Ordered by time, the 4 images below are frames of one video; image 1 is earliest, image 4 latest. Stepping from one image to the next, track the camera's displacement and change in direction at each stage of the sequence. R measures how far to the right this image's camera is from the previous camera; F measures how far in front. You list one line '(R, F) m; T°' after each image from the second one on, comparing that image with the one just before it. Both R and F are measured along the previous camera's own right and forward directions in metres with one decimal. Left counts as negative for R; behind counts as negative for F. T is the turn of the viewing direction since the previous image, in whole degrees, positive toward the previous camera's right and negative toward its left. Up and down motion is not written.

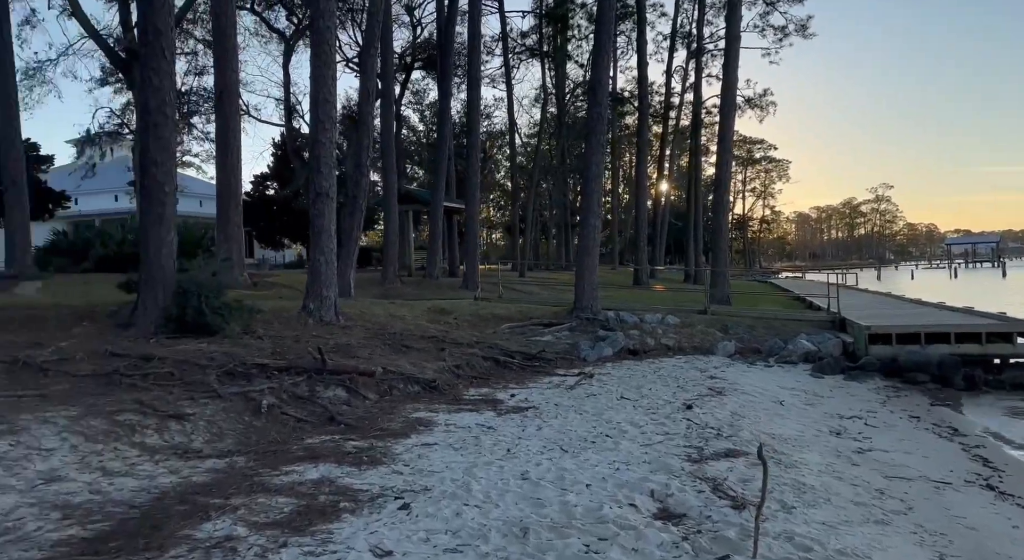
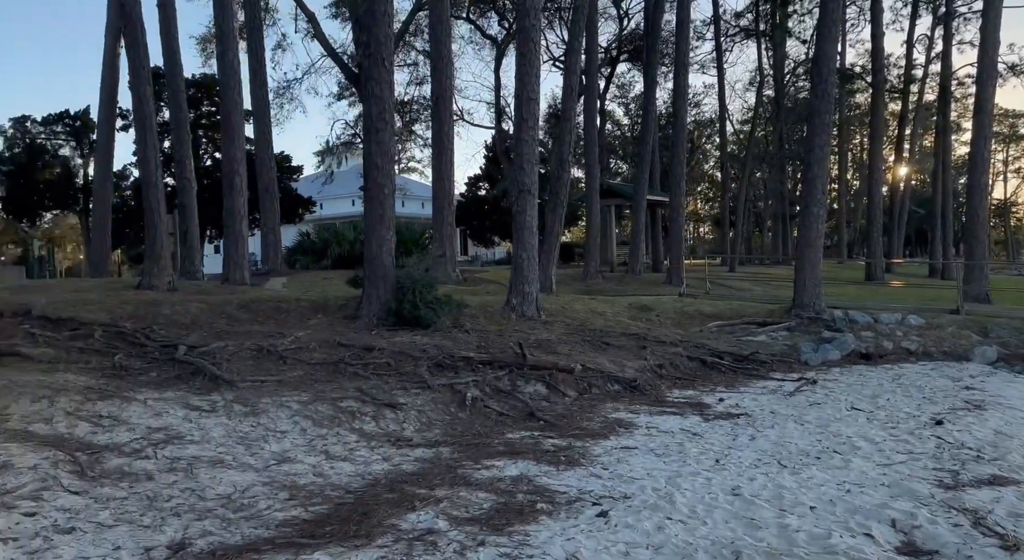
(0.0, +0.2) m; -17°
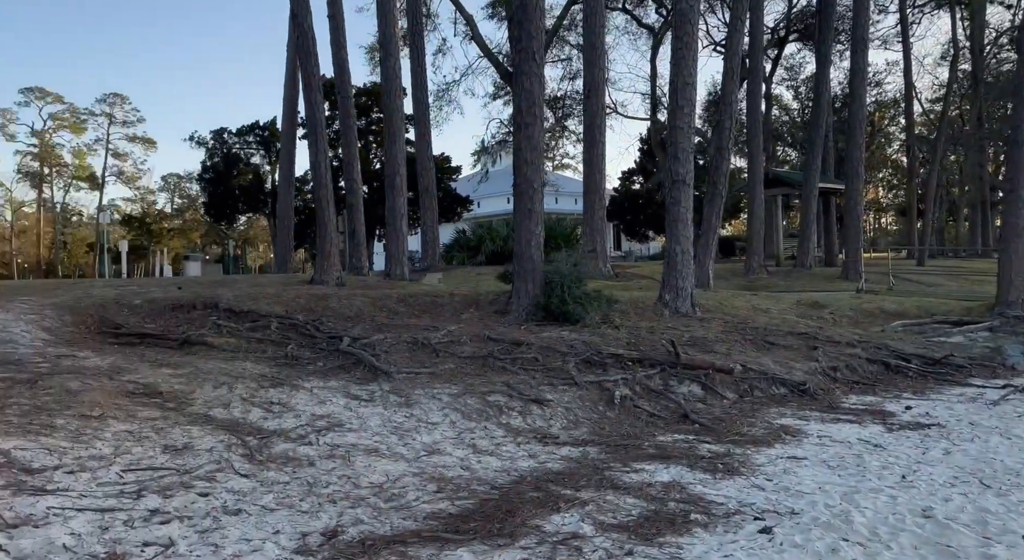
(0.0, +0.2) m; -13°
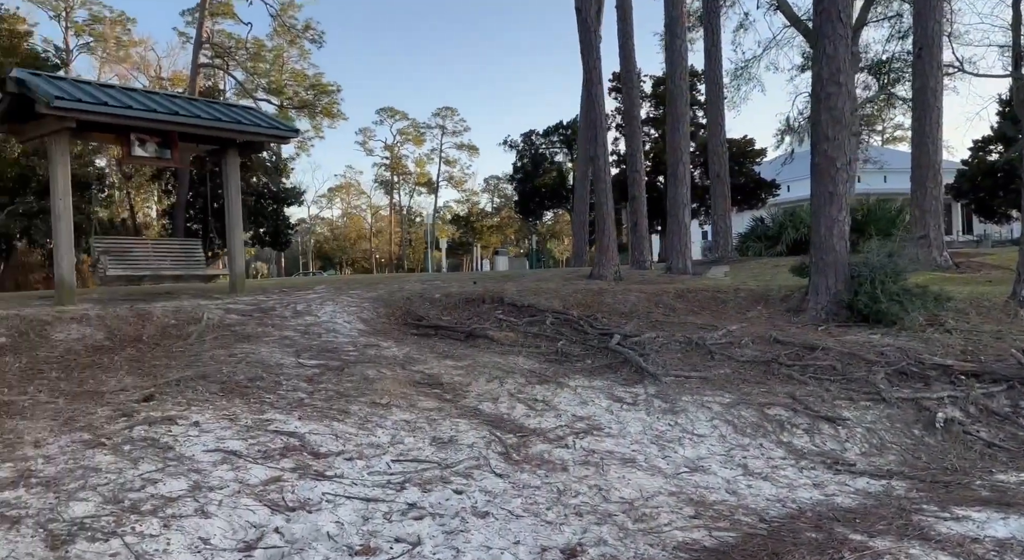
(+0.1, +0.3) m; -24°
